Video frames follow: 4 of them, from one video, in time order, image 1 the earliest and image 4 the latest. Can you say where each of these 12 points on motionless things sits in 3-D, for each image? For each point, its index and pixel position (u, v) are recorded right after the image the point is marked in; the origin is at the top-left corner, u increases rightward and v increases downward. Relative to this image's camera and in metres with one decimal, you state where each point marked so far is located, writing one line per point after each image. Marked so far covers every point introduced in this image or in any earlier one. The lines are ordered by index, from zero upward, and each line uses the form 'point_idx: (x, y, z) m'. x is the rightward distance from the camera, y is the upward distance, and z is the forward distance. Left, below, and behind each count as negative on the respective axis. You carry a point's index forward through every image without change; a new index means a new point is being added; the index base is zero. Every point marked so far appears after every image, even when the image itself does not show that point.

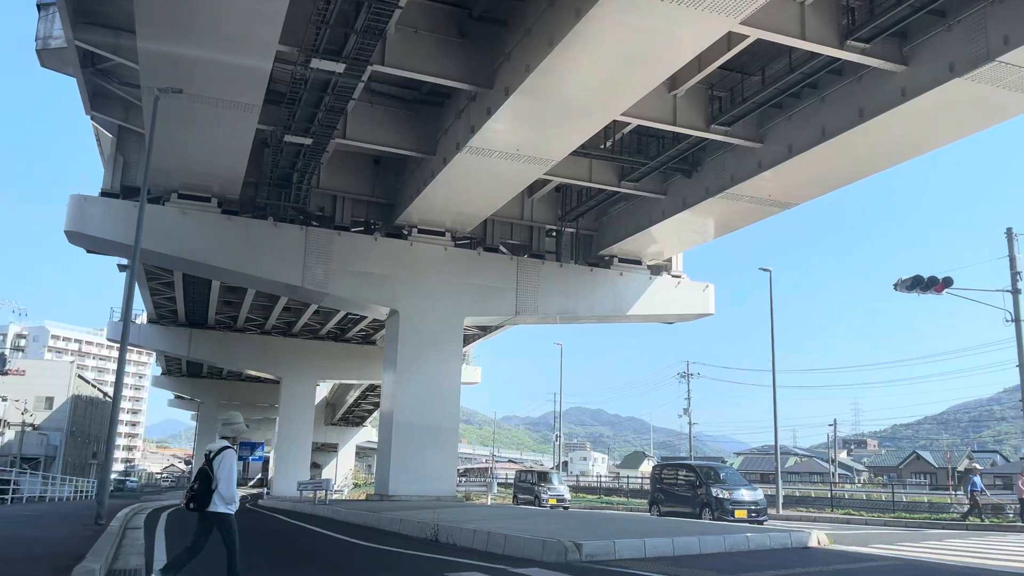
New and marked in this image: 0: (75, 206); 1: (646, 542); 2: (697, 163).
0: (-10.0, +1.9, +19.2) m
1: (+1.4, -2.7, +9.0) m
2: (+4.4, +3.0, +20.0) m
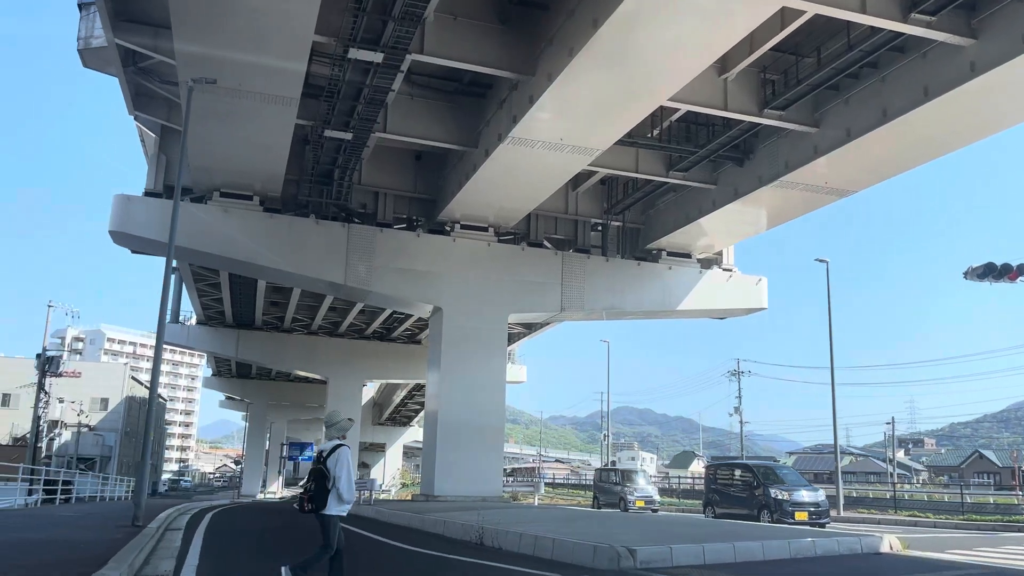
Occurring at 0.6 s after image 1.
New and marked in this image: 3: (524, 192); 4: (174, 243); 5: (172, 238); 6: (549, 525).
0: (-9.0, +1.9, +19.2) m
1: (+1.9, -2.6, +8.4) m
2: (+5.4, +3.1, +19.2) m
3: (+0.3, +2.3, +19.9) m
4: (-6.6, +1.0, +16.2) m
5: (-6.7, +1.1, +16.5) m
6: (+0.5, -3.2, +11.6) m
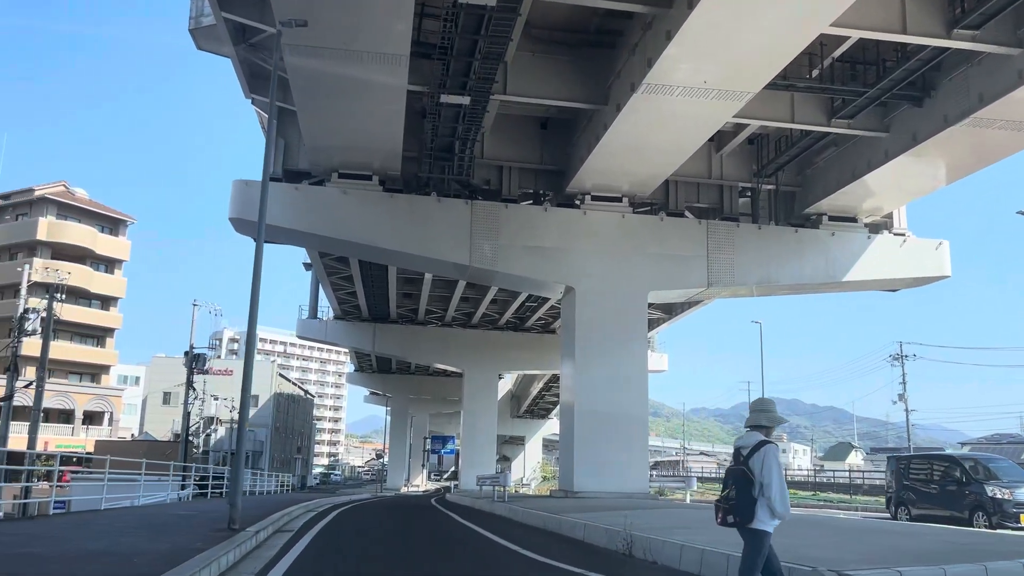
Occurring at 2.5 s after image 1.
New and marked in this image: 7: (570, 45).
0: (-6.1, +2.1, +18.6) m
1: (+3.1, -2.1, +6.2) m
2: (+8.1, +3.9, +16.3) m
3: (+3.1, +2.8, +17.8) m
4: (-4.2, +1.3, +15.3) m
5: (-4.3, +1.4, +15.5) m
6: (+2.3, -2.7, +9.6) m
7: (+1.1, +4.7, +16.4) m
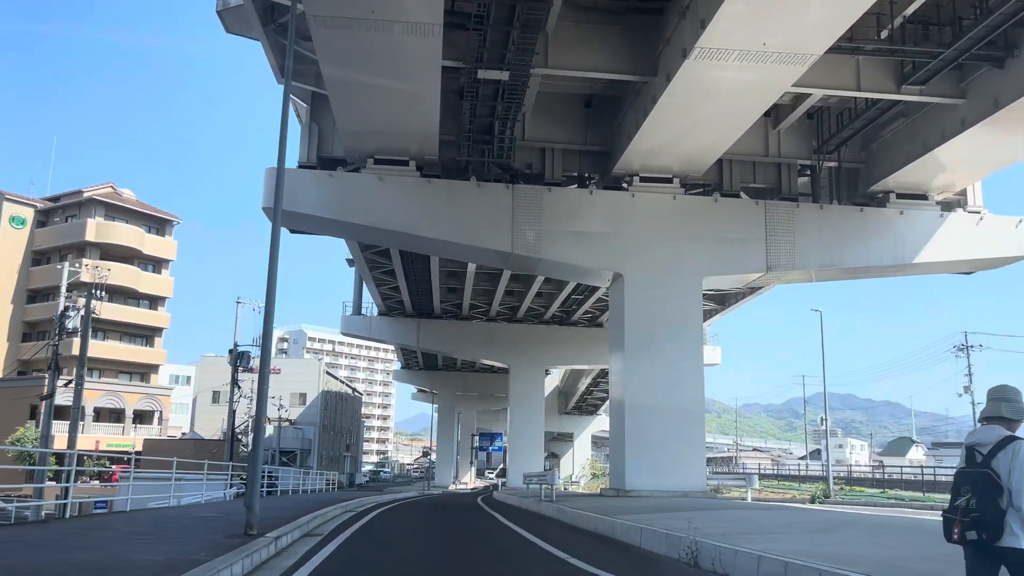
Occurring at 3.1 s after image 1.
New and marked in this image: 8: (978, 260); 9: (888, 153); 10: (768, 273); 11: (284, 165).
0: (-5.1, +2.3, +18.0) m
1: (+3.4, -1.8, +5.0) m
2: (+8.8, +4.3, +14.9) m
3: (+4.0, +3.1, +16.6) m
4: (-3.5, +1.5, +14.5) m
5: (-3.5, +1.6, +14.8) m
6: (+2.7, -2.5, +8.5) m
7: (+1.9, +5.0, +15.4) m
8: (+10.7, +0.6, +19.3) m
9: (+8.4, +3.0, +19.0) m
10: (+5.7, +0.3, +18.8) m
11: (-3.5, +1.9, +14.9) m
